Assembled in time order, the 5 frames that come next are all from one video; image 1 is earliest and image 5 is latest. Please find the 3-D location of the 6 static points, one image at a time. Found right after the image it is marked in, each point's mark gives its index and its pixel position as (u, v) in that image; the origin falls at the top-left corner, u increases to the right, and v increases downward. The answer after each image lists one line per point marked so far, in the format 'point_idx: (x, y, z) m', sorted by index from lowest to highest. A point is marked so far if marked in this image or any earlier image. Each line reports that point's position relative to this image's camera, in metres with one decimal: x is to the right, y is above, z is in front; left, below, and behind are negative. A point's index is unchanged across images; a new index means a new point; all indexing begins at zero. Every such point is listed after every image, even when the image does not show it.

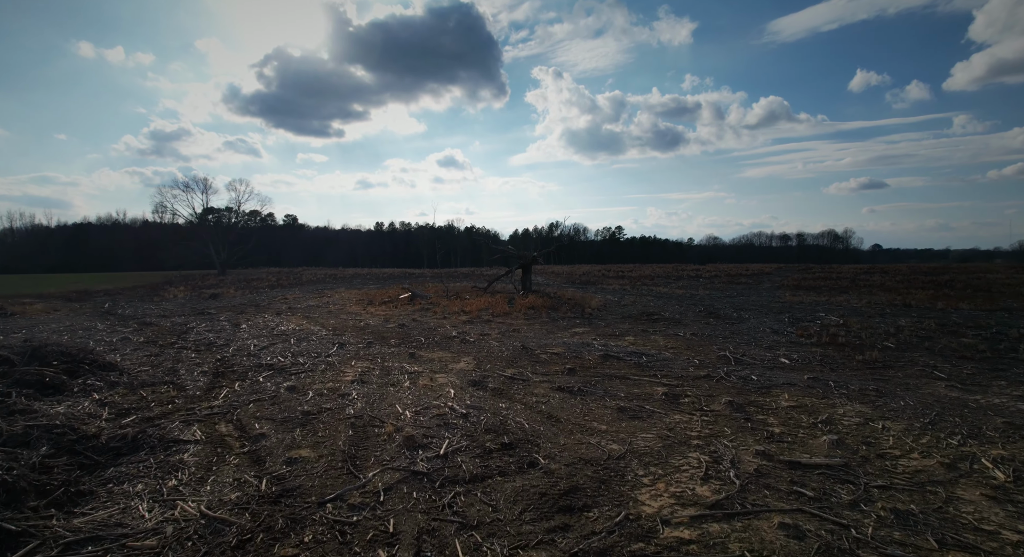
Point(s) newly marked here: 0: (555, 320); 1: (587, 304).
0: (+1.3, -1.4, +15.8) m
1: (+2.8, -1.0, +18.9) m
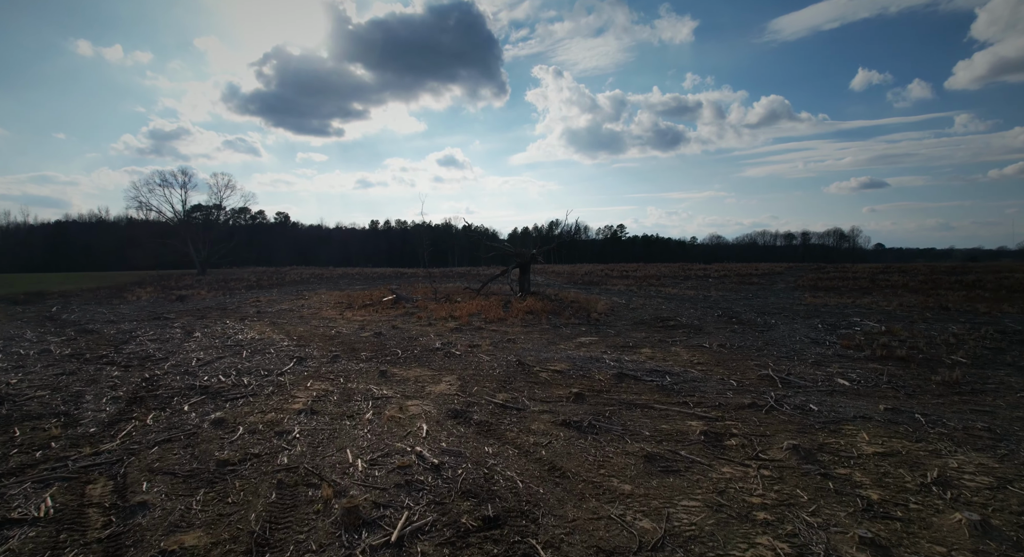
0: (+1.2, -1.4, +13.8) m
1: (+2.7, -1.0, +16.9) m
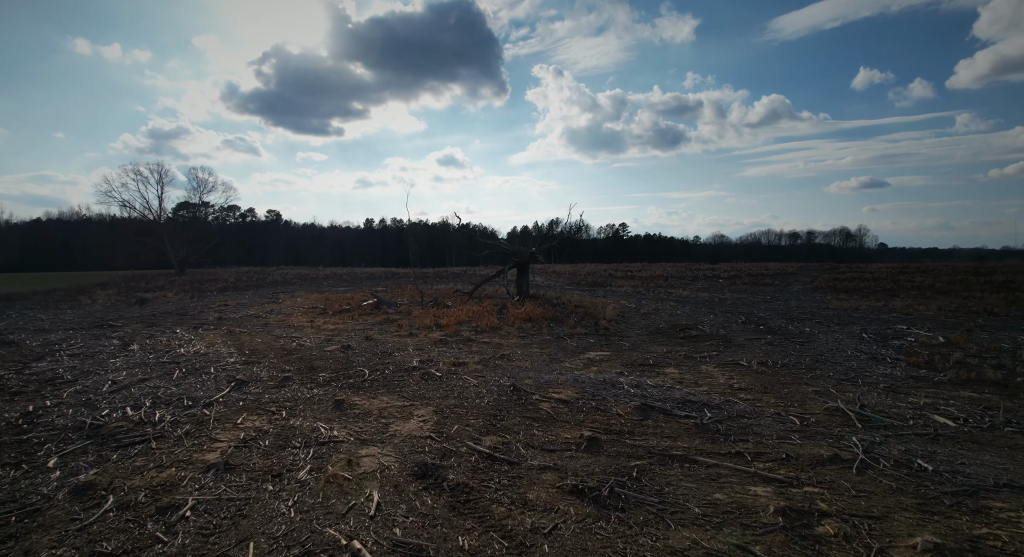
0: (+1.1, -1.4, +11.7) m
1: (+2.6, -1.1, +14.9) m
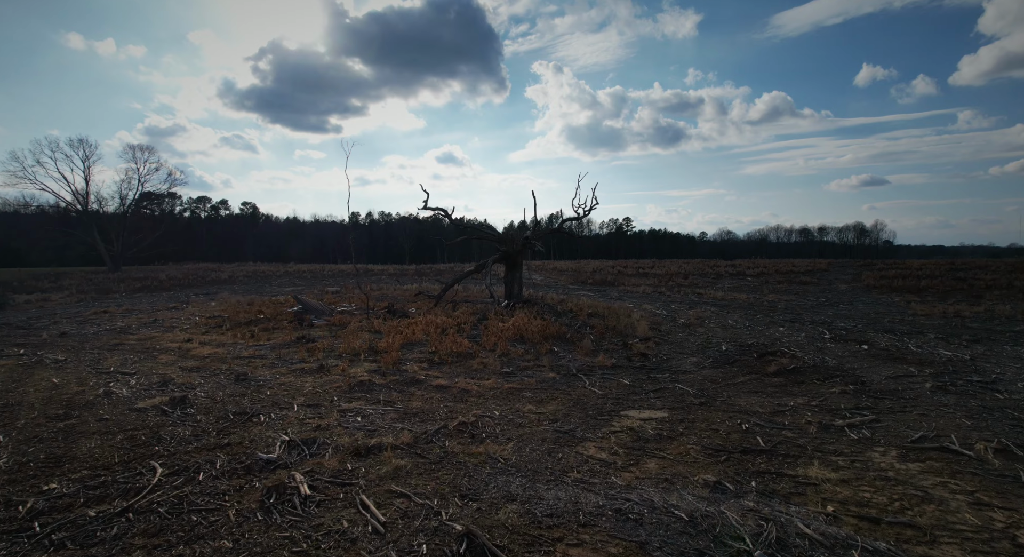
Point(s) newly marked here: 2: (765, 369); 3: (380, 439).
0: (+0.8, -1.4, +6.9) m
1: (+2.2, -1.0, +10.0) m
2: (+3.8, -1.3, +7.5) m
3: (-1.3, -1.5, +4.8) m
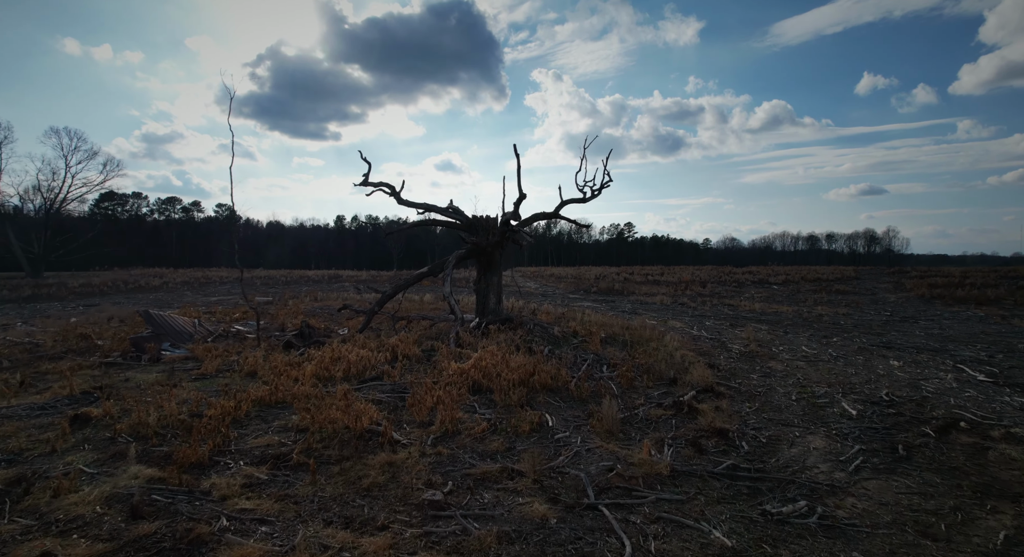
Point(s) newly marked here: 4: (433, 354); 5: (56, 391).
0: (+0.4, -1.4, +2.8) m
1: (+1.8, -1.1, +5.9) m
2: (+3.4, -1.4, +3.4) m
3: (-1.7, -1.5, +0.7) m
4: (-1.0, -0.9, +6.4) m
5: (-4.6, -1.1, +5.0) m
